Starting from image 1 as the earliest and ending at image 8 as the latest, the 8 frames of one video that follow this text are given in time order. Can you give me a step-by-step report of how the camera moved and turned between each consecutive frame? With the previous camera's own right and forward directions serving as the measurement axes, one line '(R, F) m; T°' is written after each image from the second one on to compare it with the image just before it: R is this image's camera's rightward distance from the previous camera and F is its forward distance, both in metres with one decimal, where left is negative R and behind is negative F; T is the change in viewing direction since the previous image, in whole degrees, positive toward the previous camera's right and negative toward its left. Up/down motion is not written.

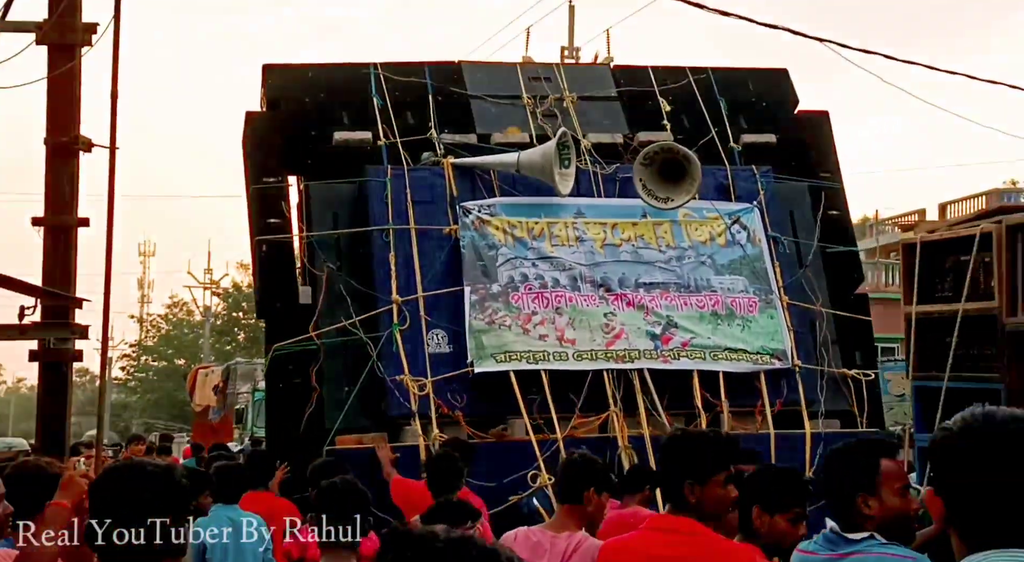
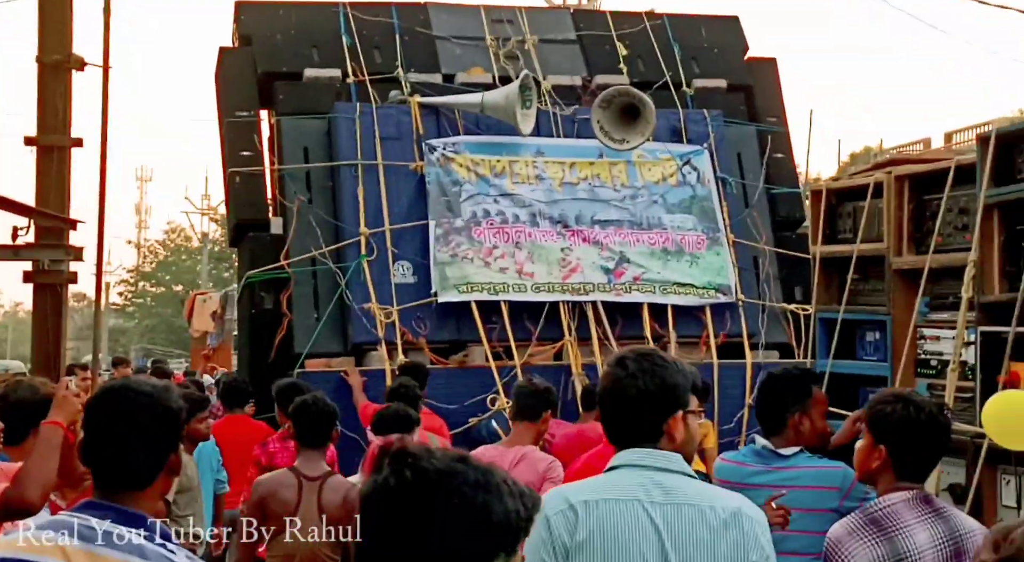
(+0.2, -0.5) m; +1°
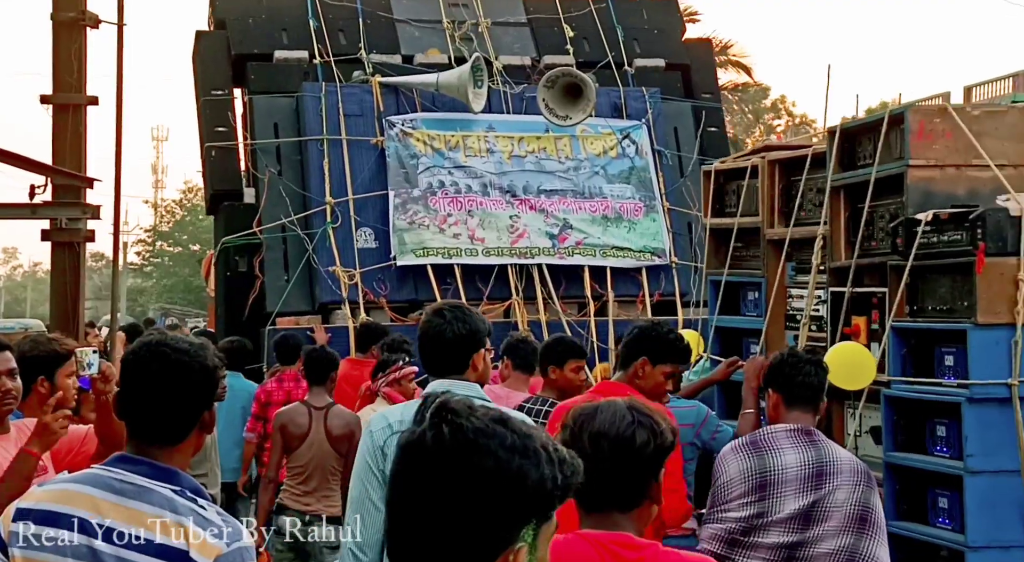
(+0.4, -0.9) m; 0°
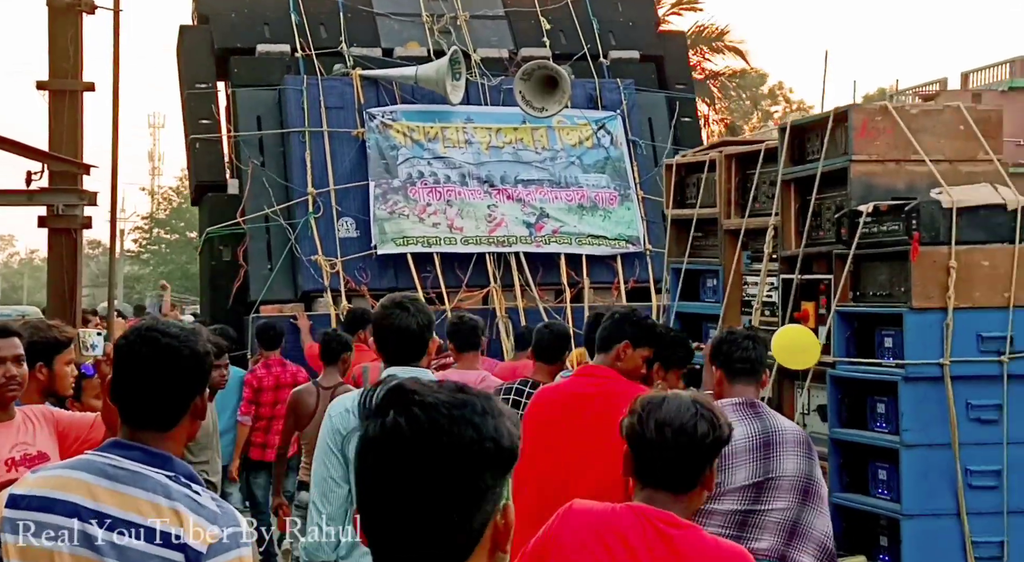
(+0.2, -0.3) m; 0°
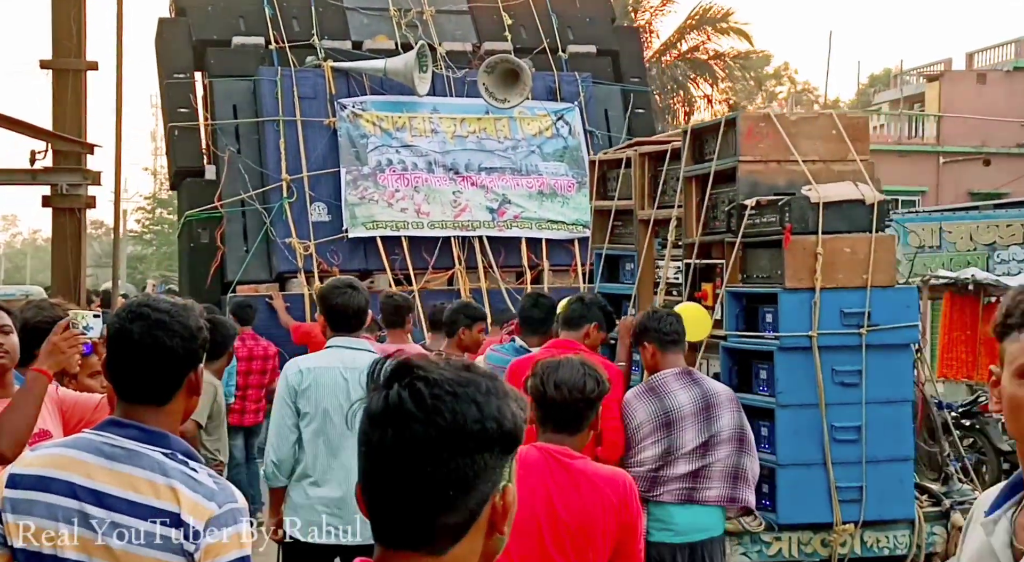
(+0.4, -0.6) m; 0°
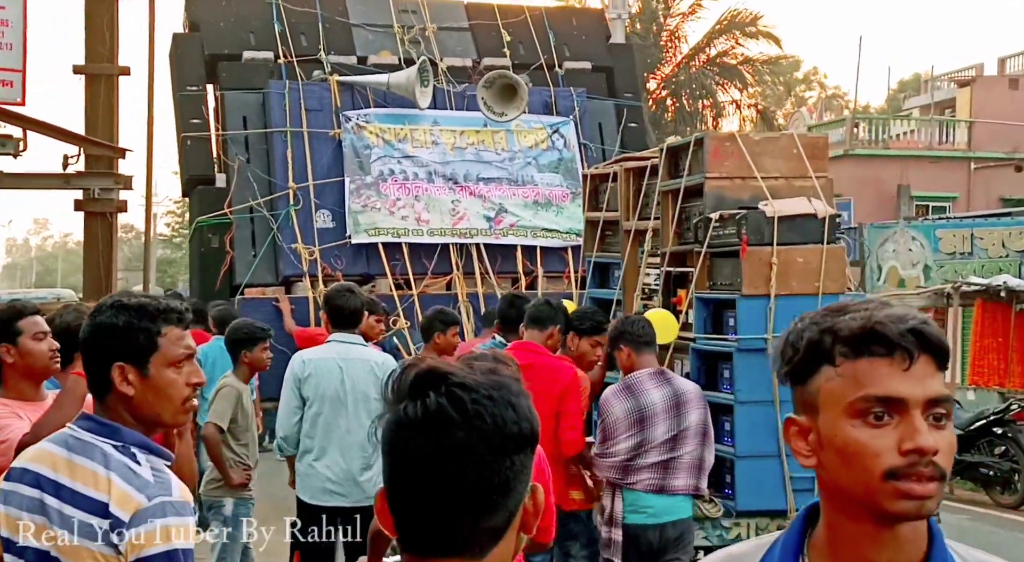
(+0.3, -0.5) m; -1°
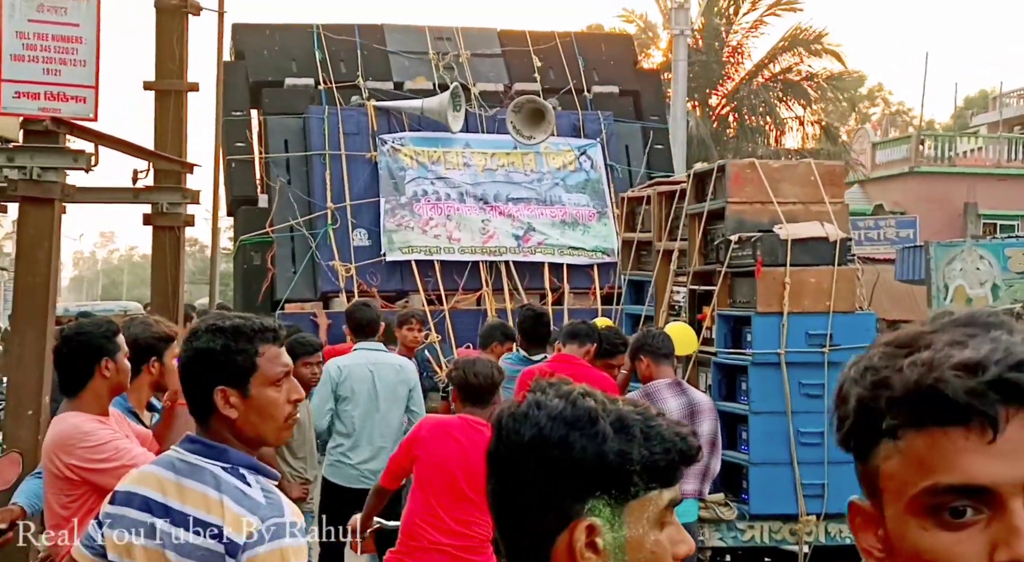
(+0.3, -0.5) m; -3°
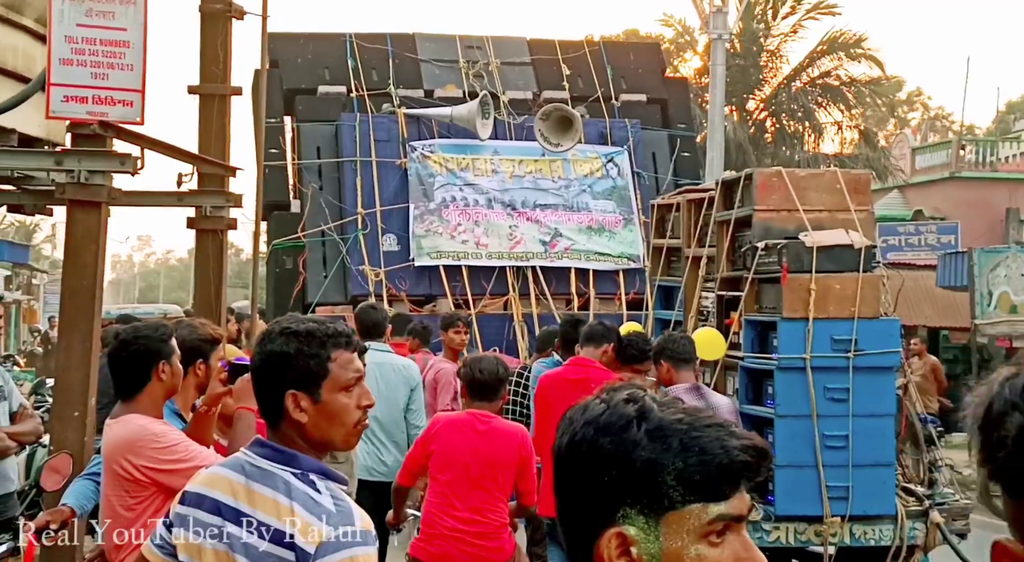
(+0.1, -0.2) m; -2°
